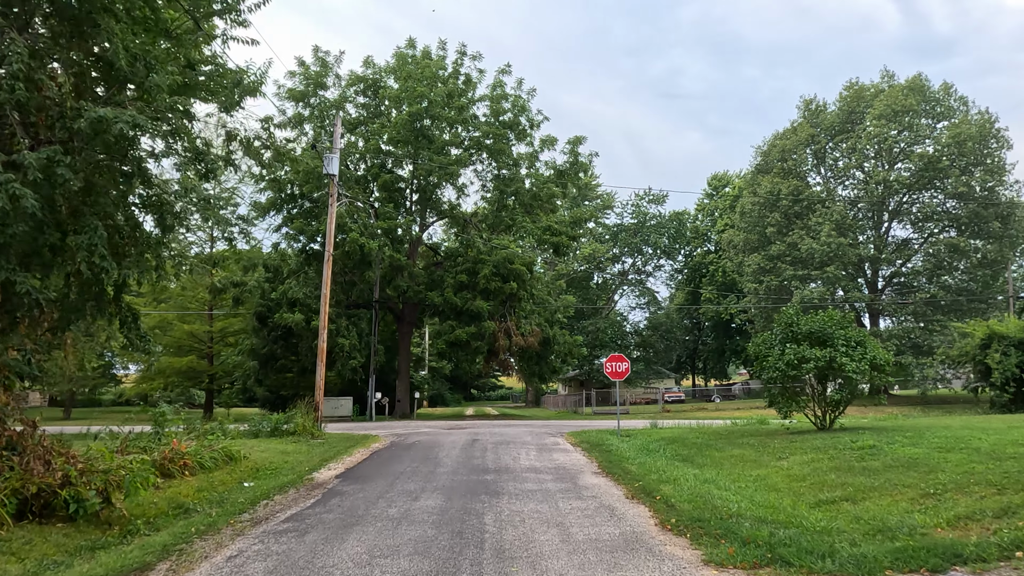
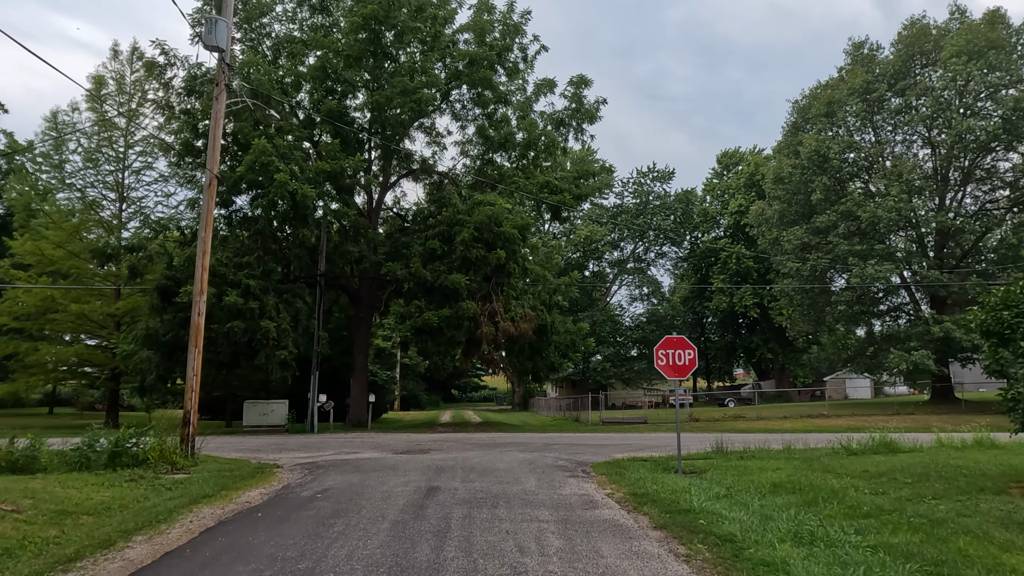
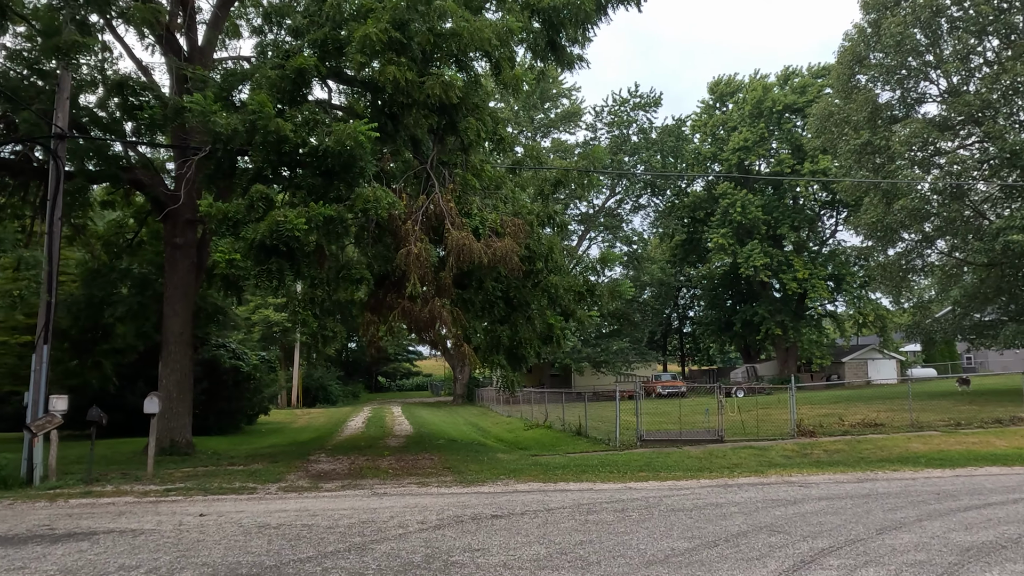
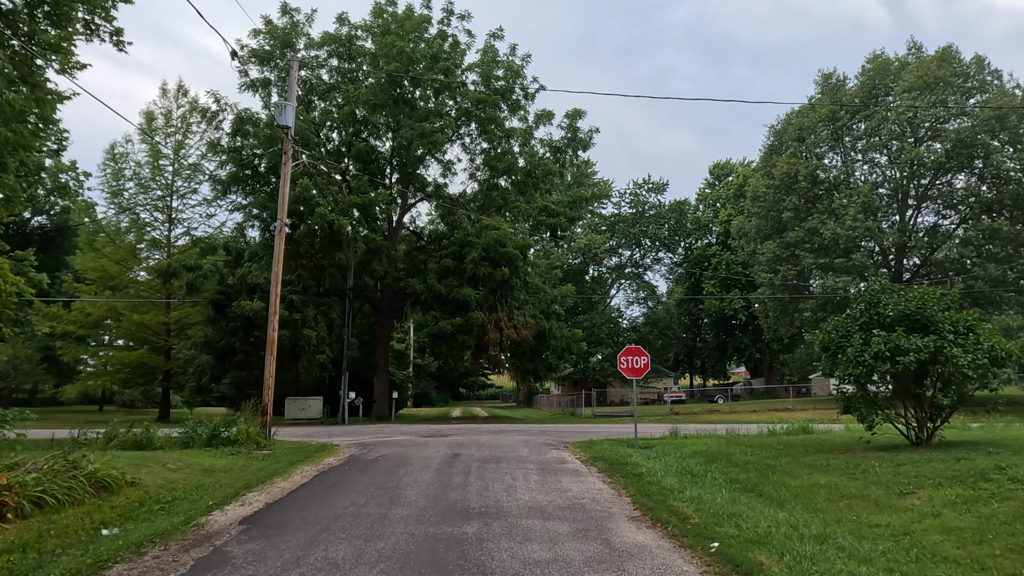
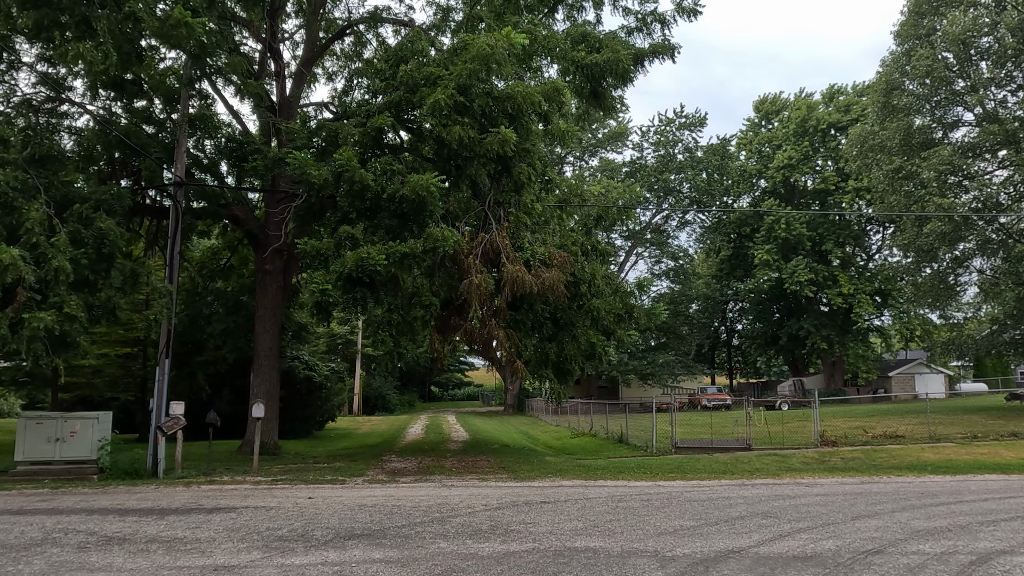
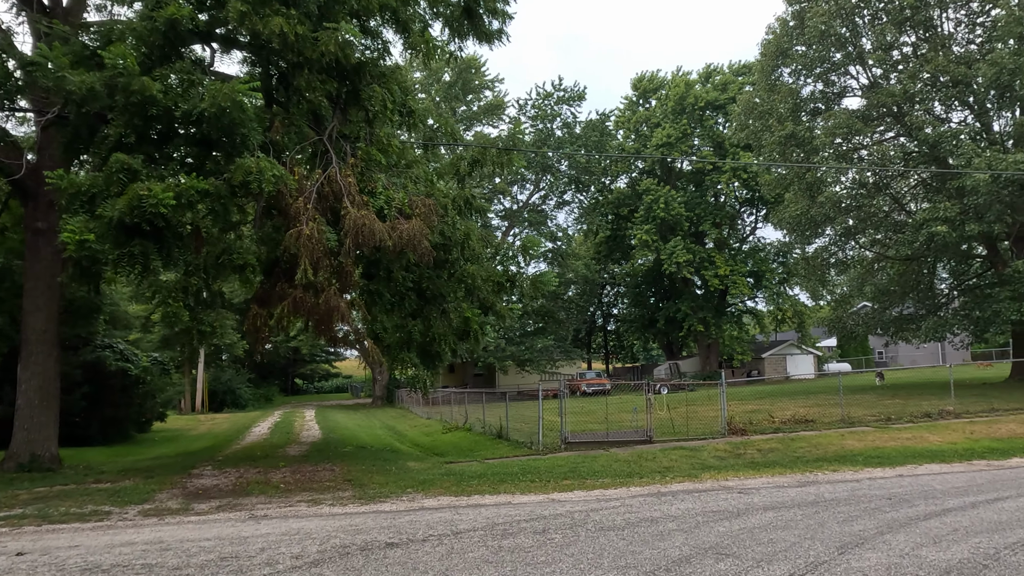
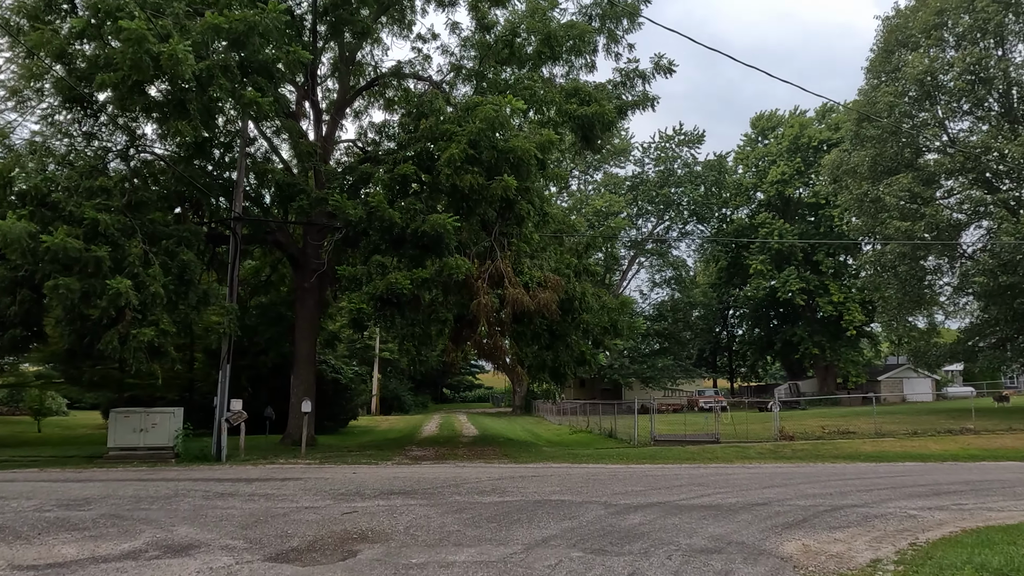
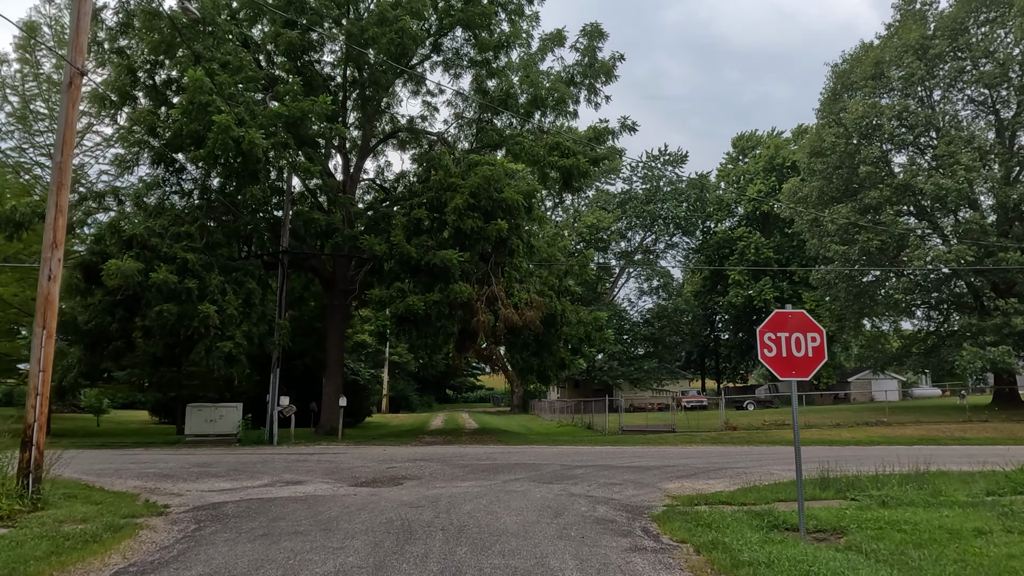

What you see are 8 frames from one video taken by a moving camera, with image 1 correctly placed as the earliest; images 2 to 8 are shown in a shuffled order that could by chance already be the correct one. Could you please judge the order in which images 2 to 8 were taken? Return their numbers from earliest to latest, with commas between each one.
4, 2, 8, 7, 5, 3, 6
